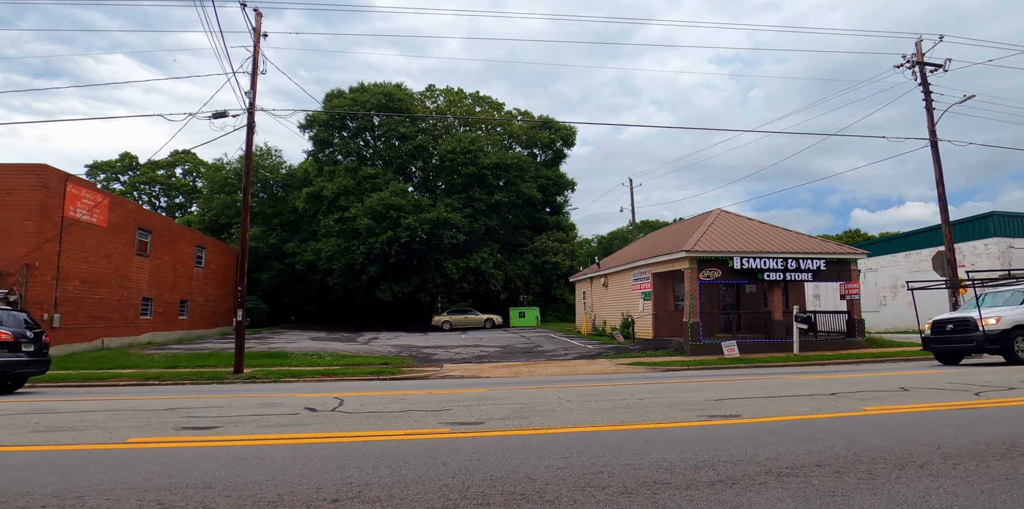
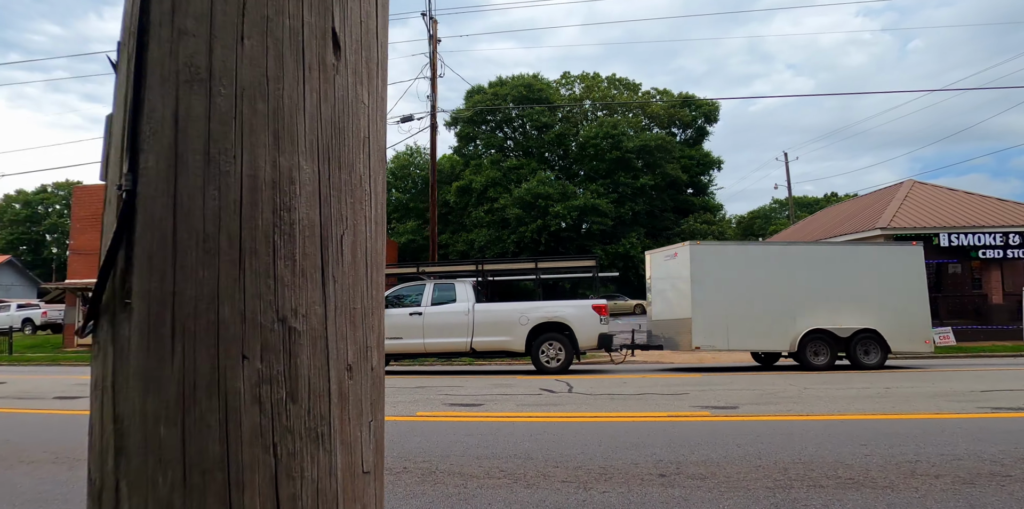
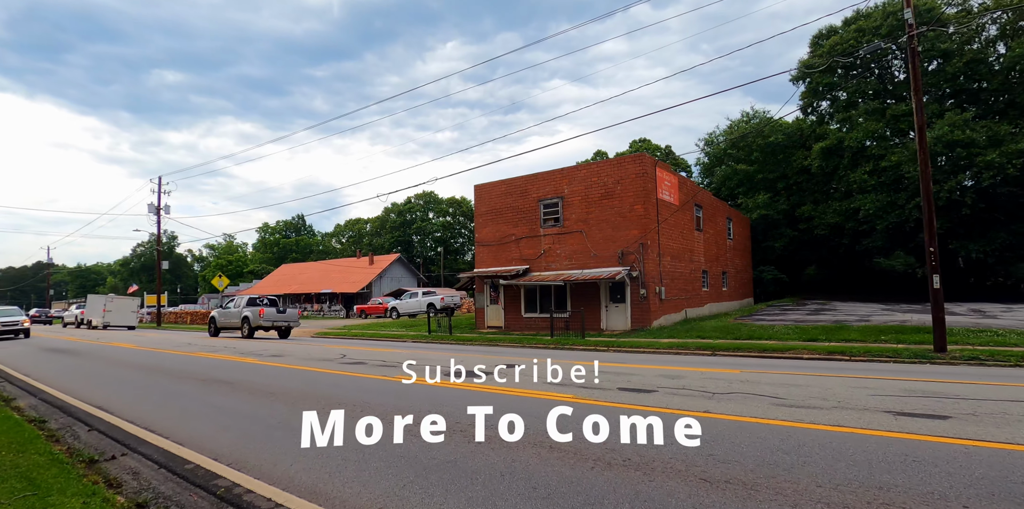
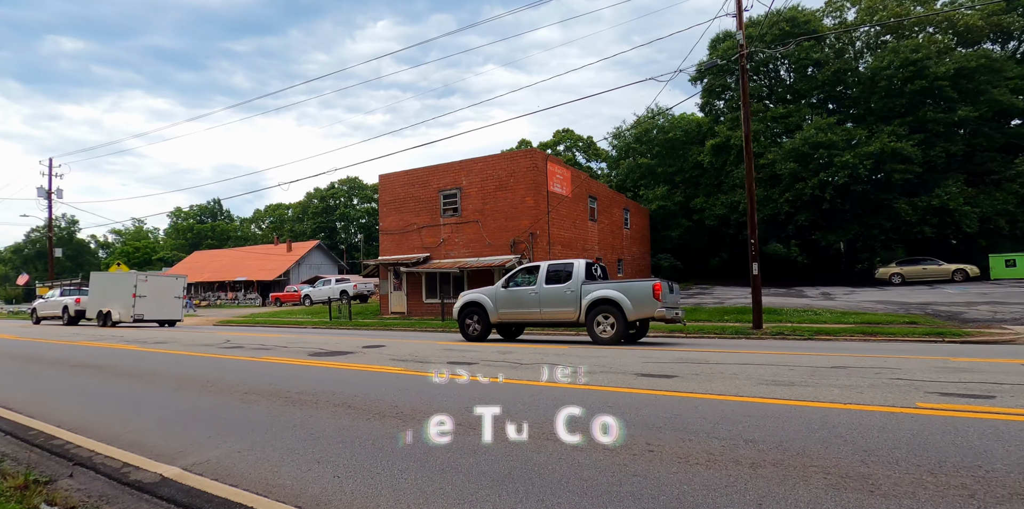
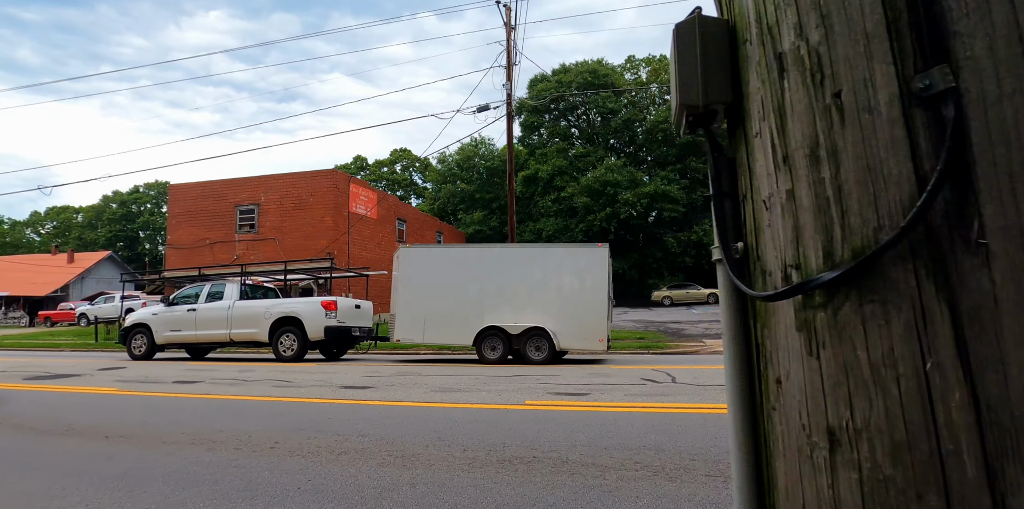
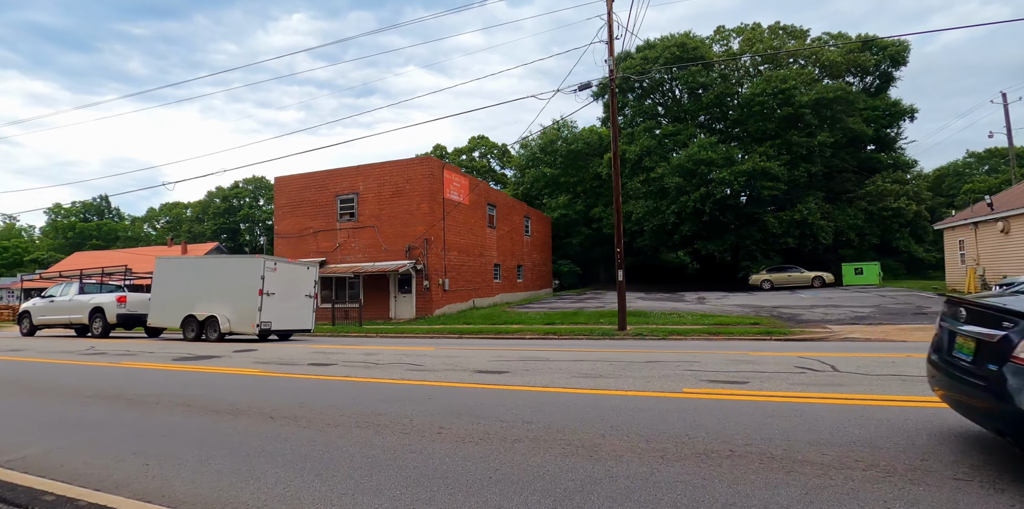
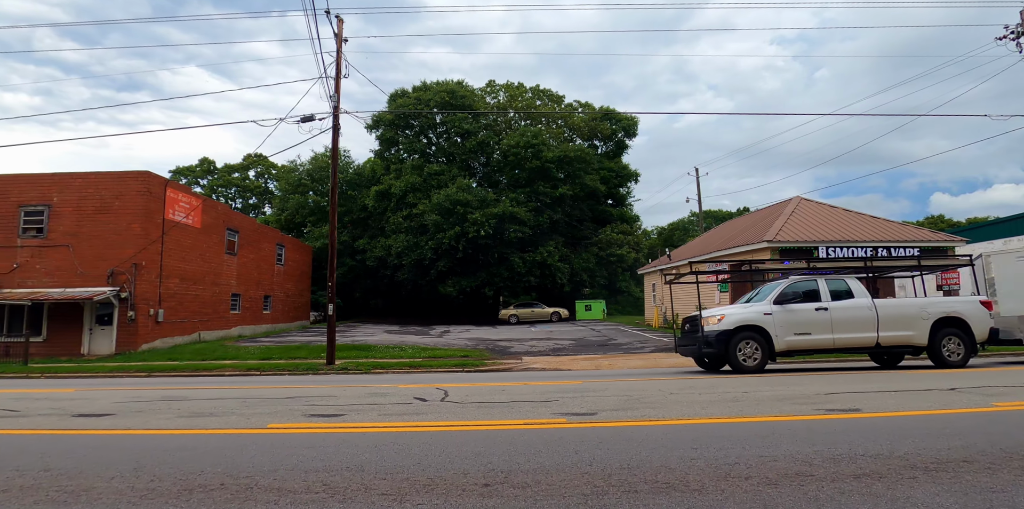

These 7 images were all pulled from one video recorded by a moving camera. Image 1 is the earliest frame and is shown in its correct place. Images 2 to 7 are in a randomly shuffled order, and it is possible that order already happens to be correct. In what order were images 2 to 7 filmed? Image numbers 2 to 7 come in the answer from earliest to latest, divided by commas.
7, 2, 5, 6, 4, 3
